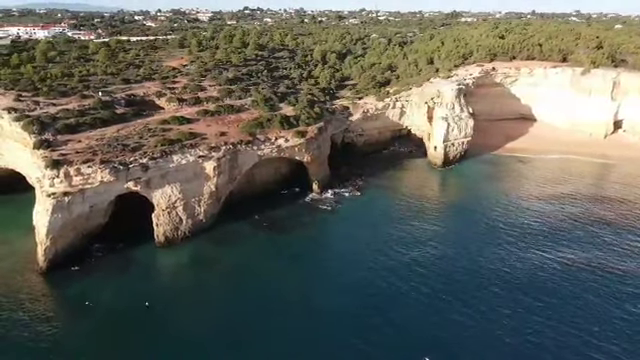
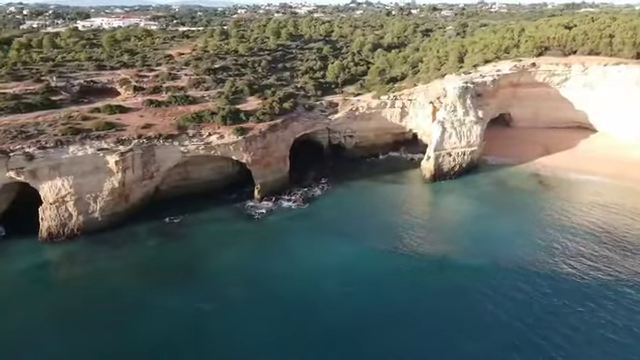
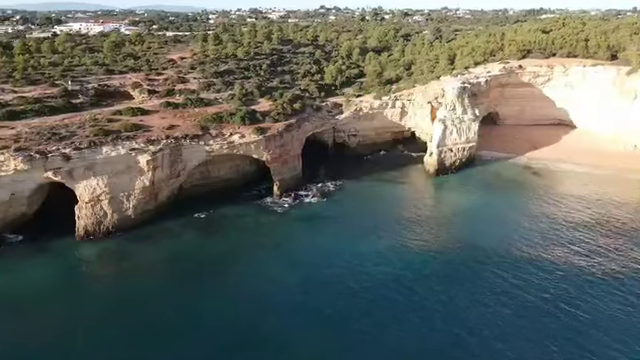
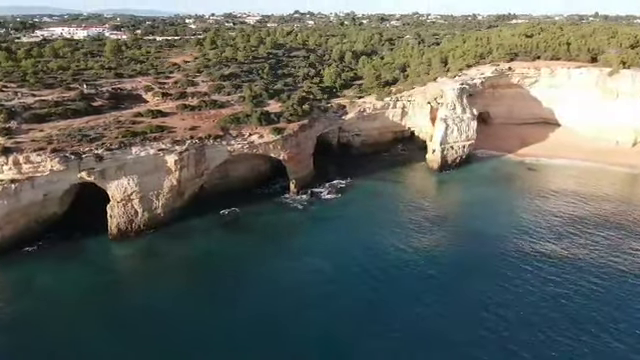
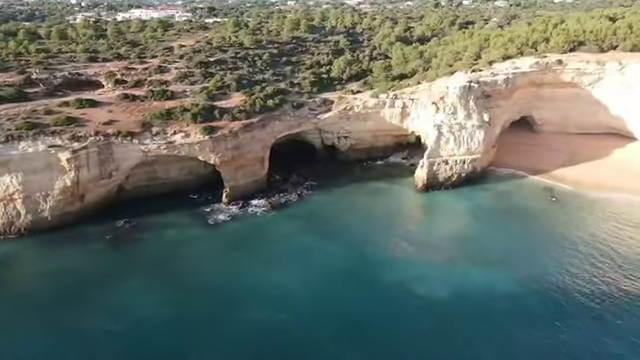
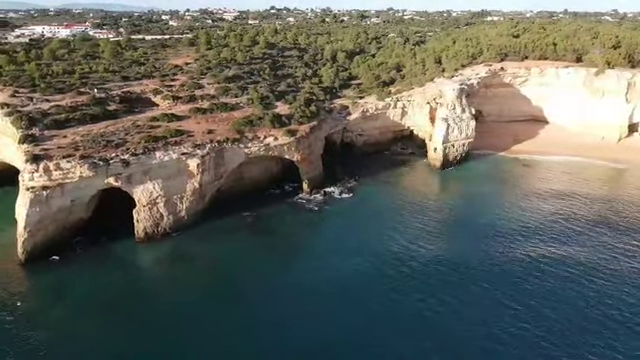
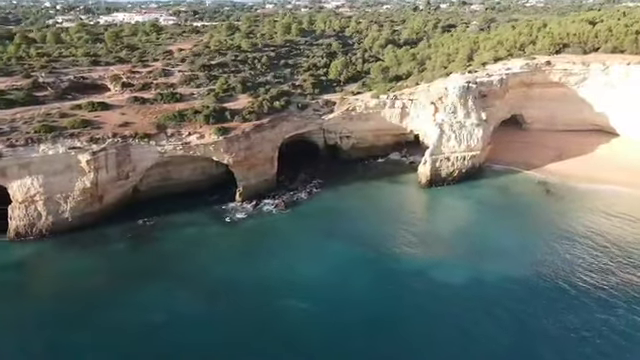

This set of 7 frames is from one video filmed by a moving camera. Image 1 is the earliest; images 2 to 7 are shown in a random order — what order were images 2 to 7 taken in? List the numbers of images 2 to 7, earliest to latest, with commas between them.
6, 4, 3, 2, 7, 5
